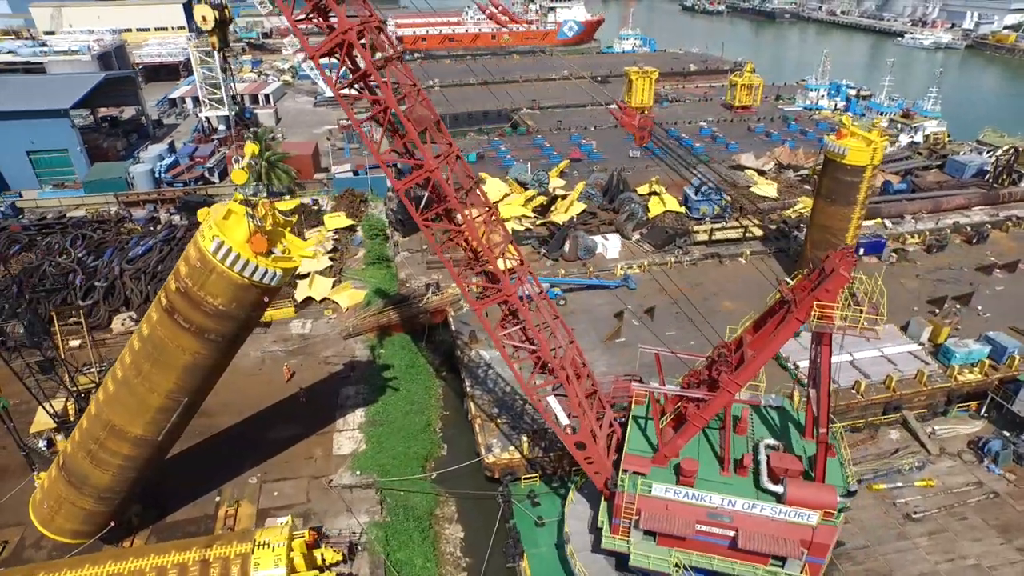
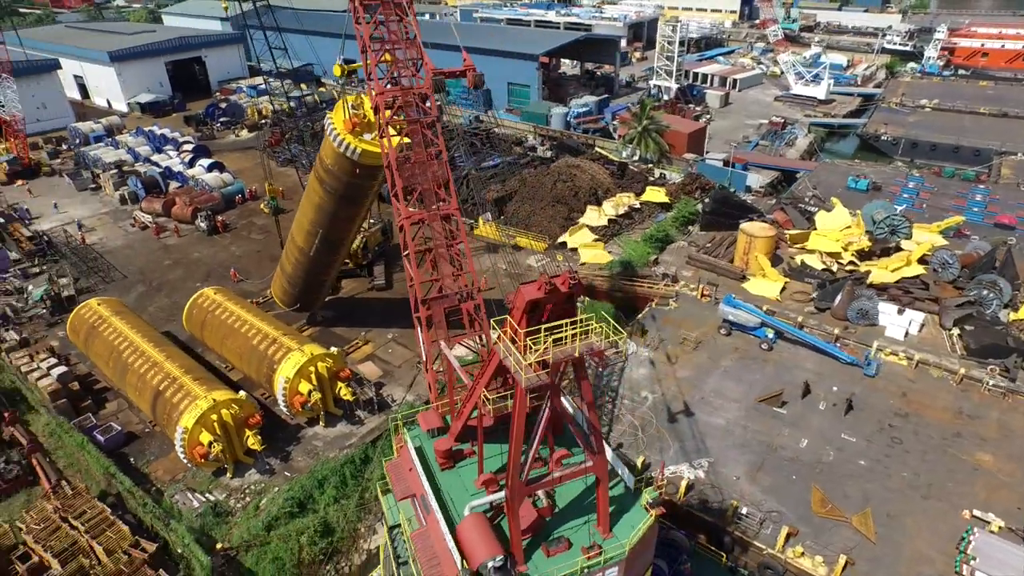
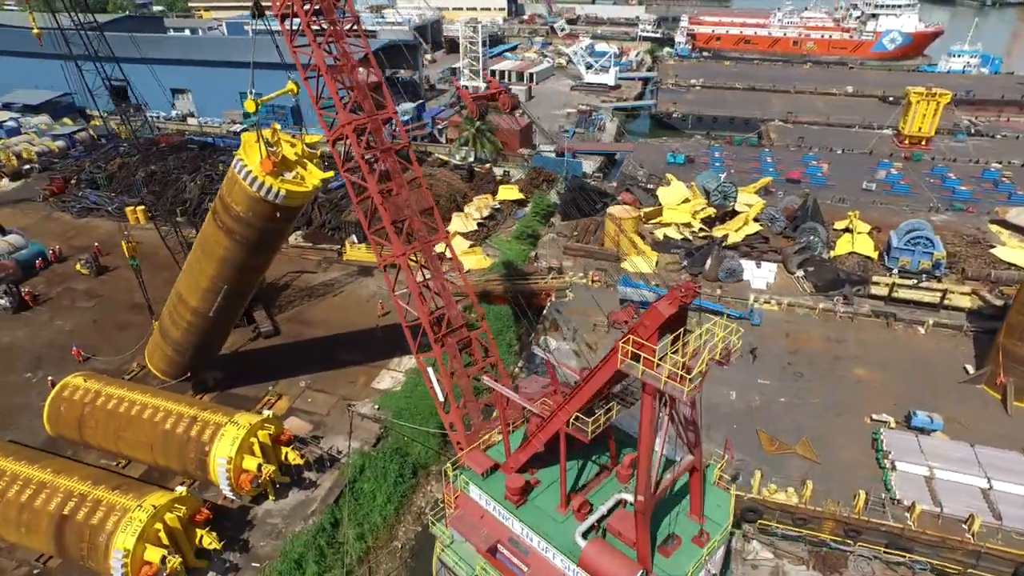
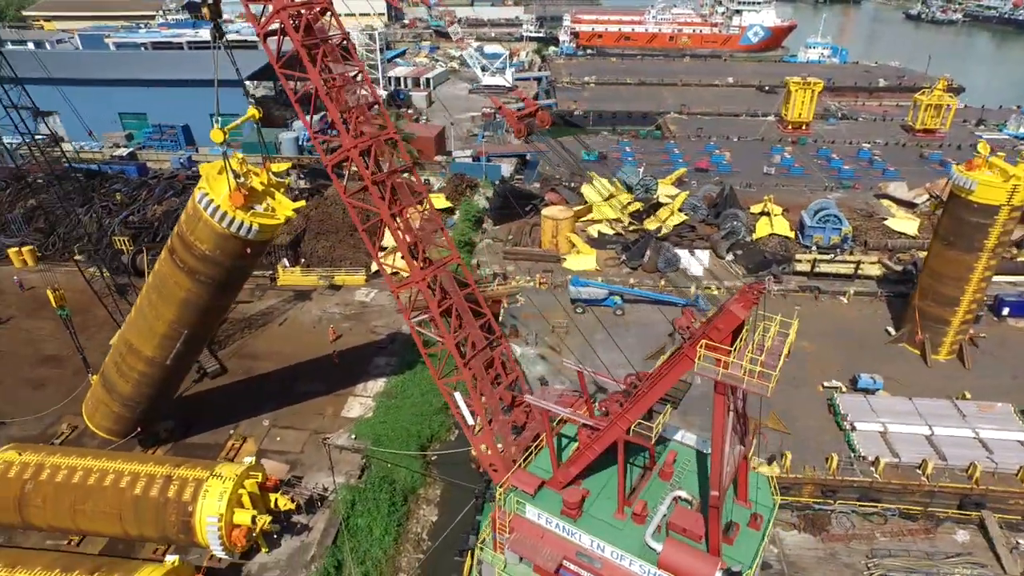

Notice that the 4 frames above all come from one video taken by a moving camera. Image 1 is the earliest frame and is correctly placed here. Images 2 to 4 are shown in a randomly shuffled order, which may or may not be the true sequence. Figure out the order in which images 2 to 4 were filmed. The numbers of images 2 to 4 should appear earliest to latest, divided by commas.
4, 3, 2
